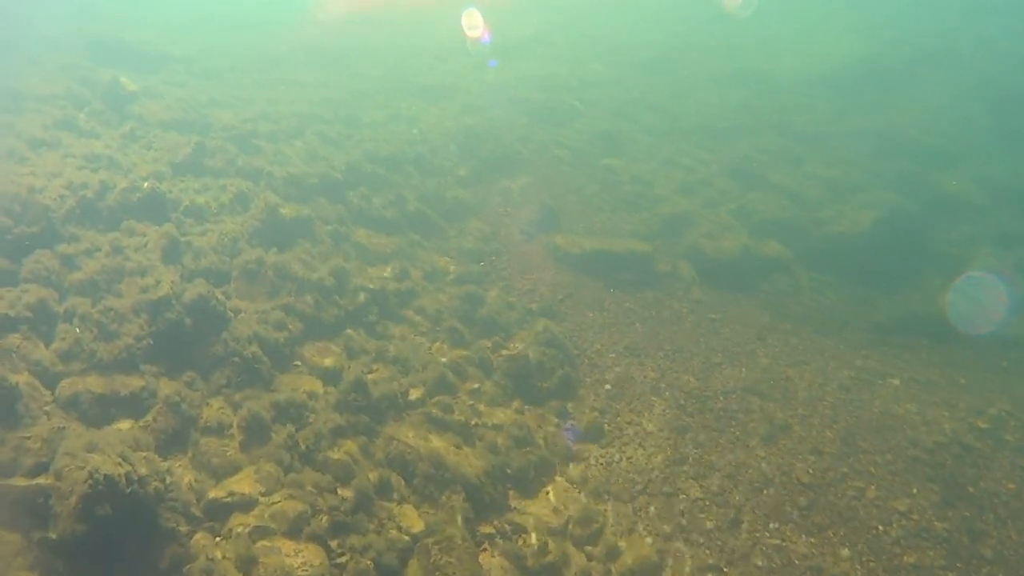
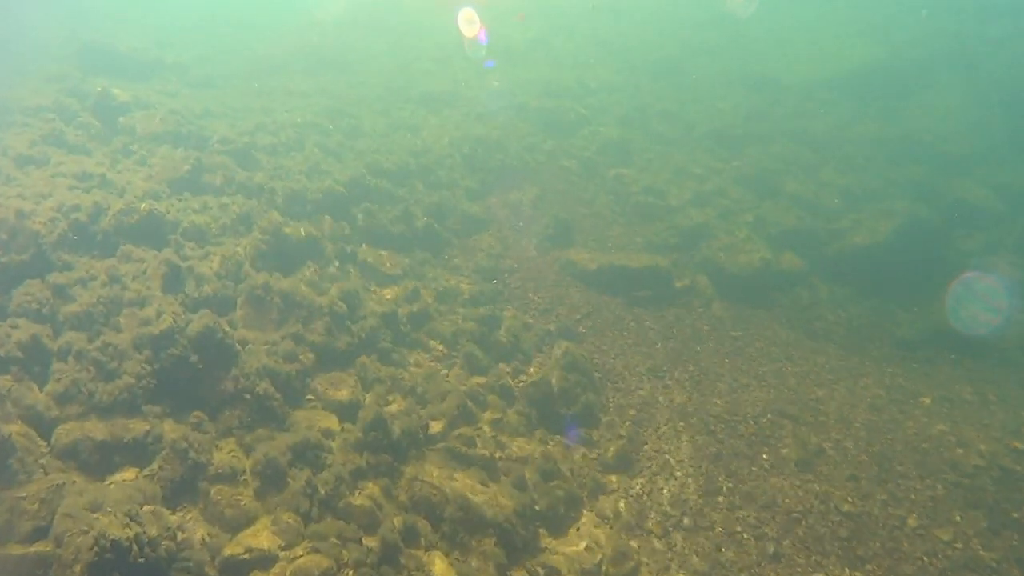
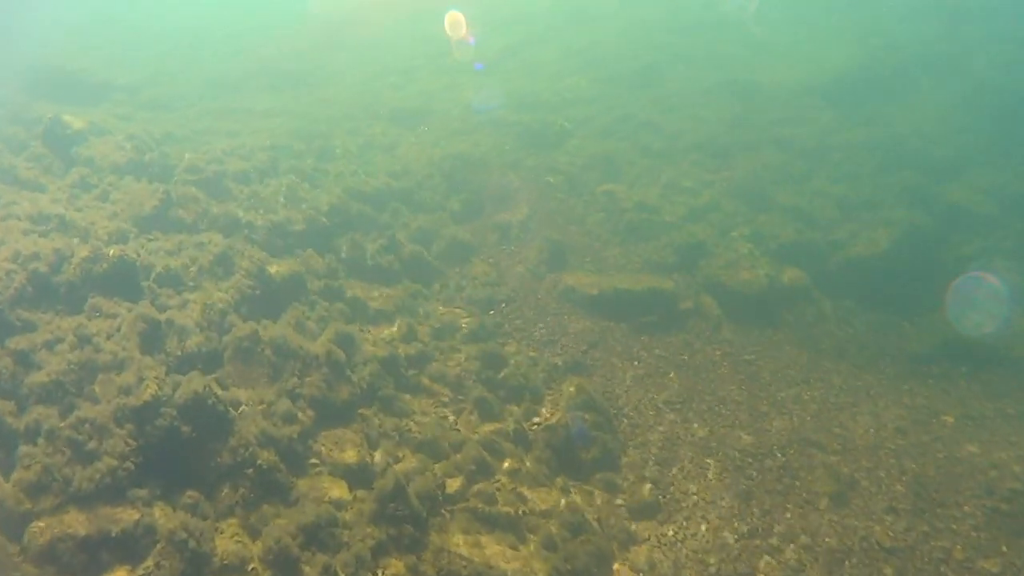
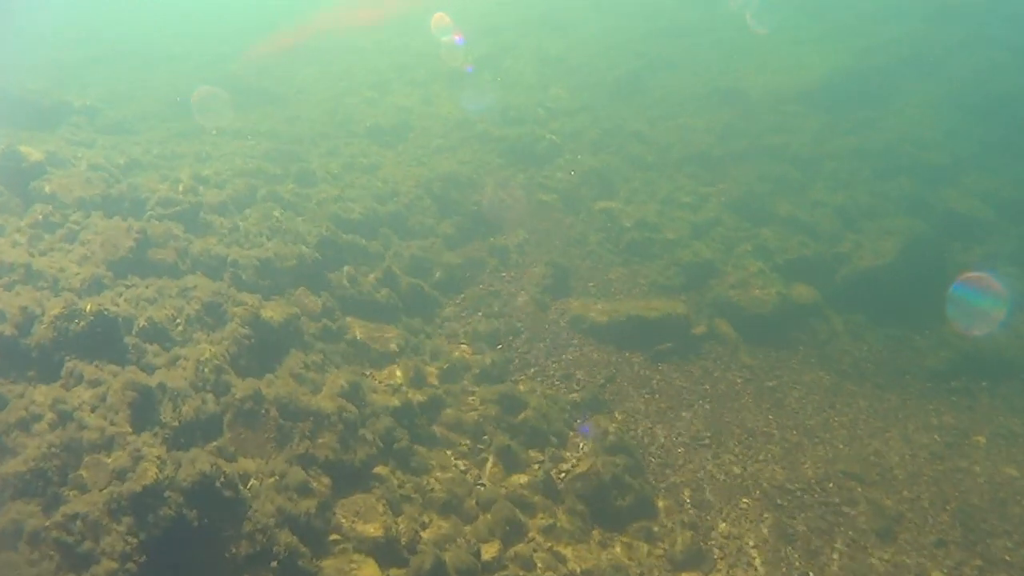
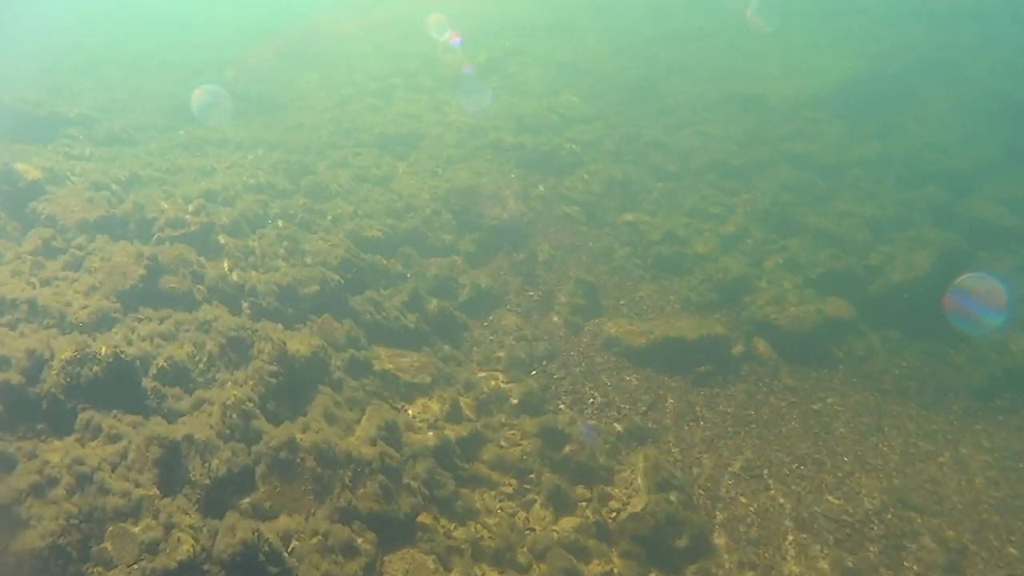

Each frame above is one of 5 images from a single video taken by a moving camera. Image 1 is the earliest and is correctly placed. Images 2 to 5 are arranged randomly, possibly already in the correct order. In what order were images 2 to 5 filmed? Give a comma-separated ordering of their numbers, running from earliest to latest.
2, 3, 4, 5
